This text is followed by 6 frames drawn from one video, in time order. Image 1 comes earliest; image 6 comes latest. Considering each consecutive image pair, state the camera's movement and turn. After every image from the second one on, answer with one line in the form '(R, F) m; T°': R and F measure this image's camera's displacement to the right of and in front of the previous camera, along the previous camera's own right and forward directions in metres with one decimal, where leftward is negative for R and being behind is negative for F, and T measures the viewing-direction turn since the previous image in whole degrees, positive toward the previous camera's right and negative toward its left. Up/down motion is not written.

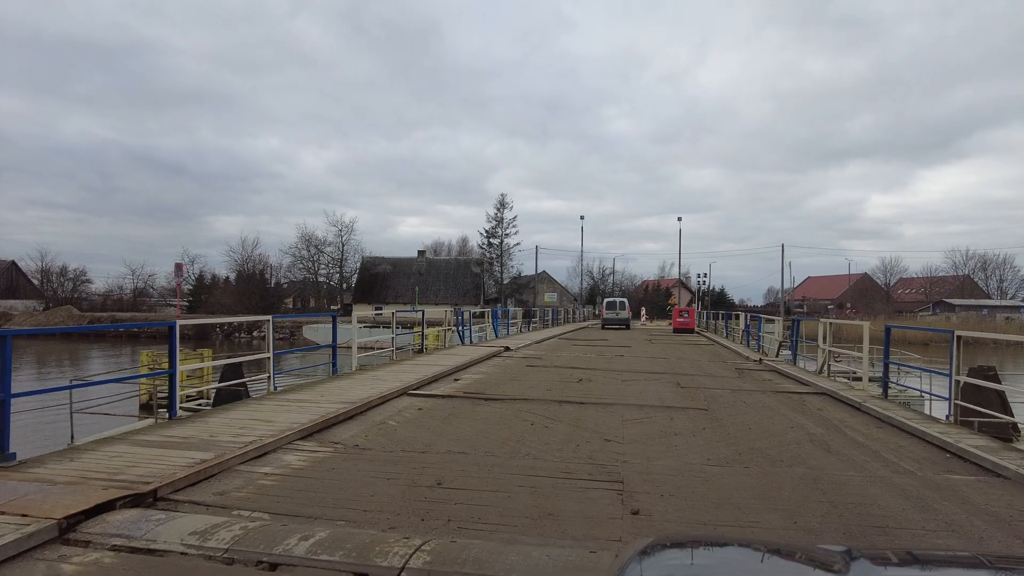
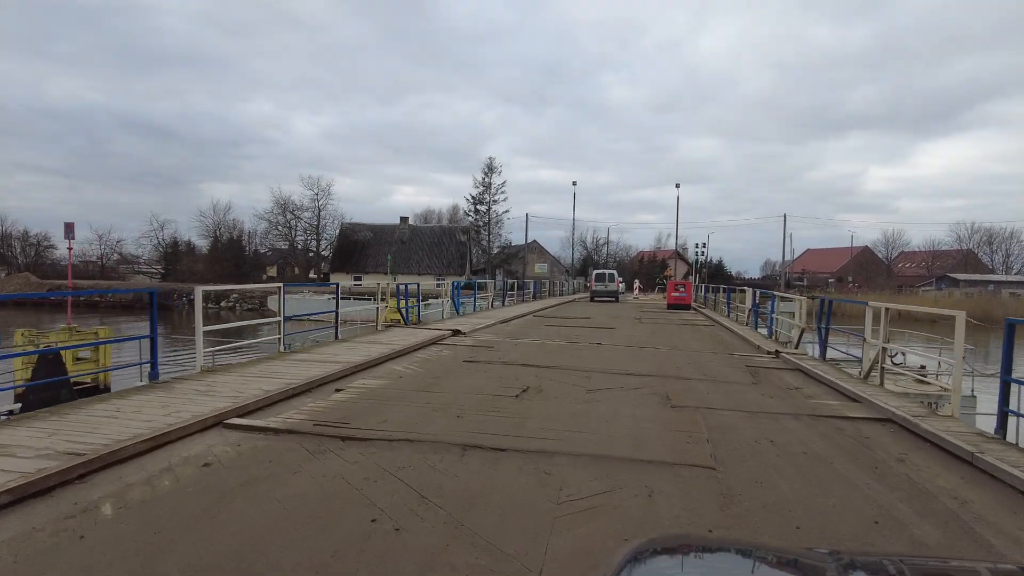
(+1.0, +3.5) m; 0°
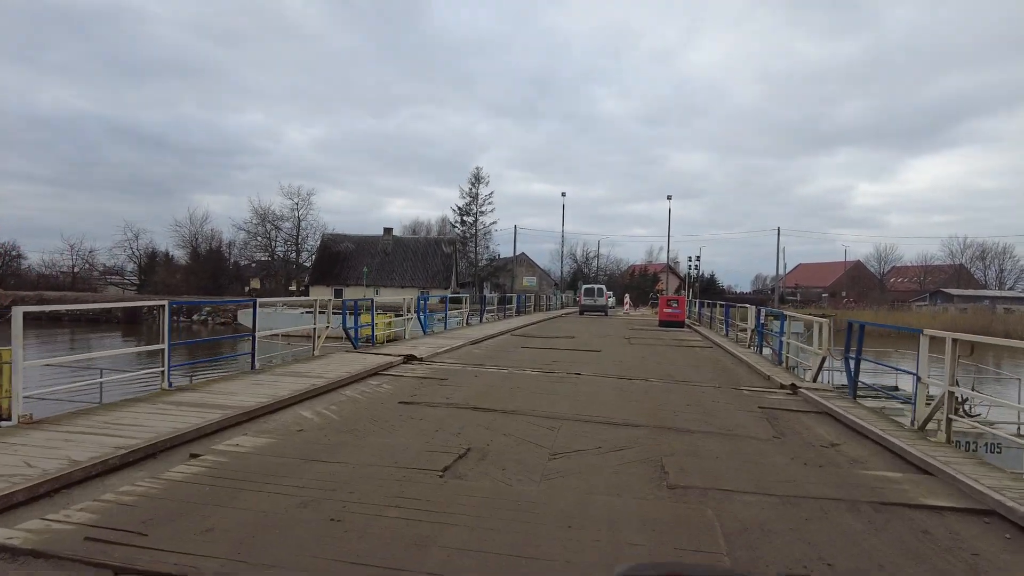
(+0.5, +2.1) m; +1°
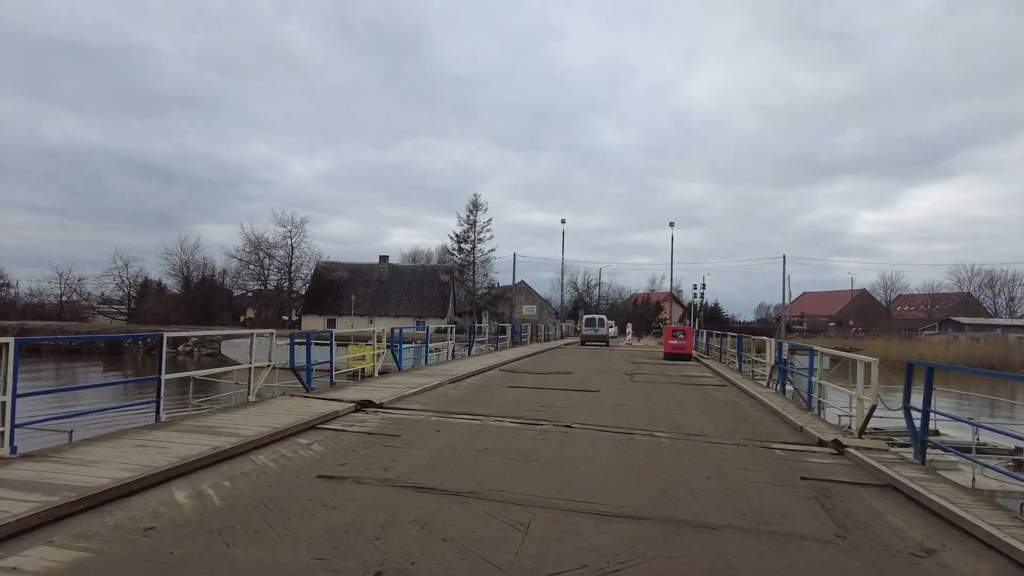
(+0.4, +1.9) m; 0°
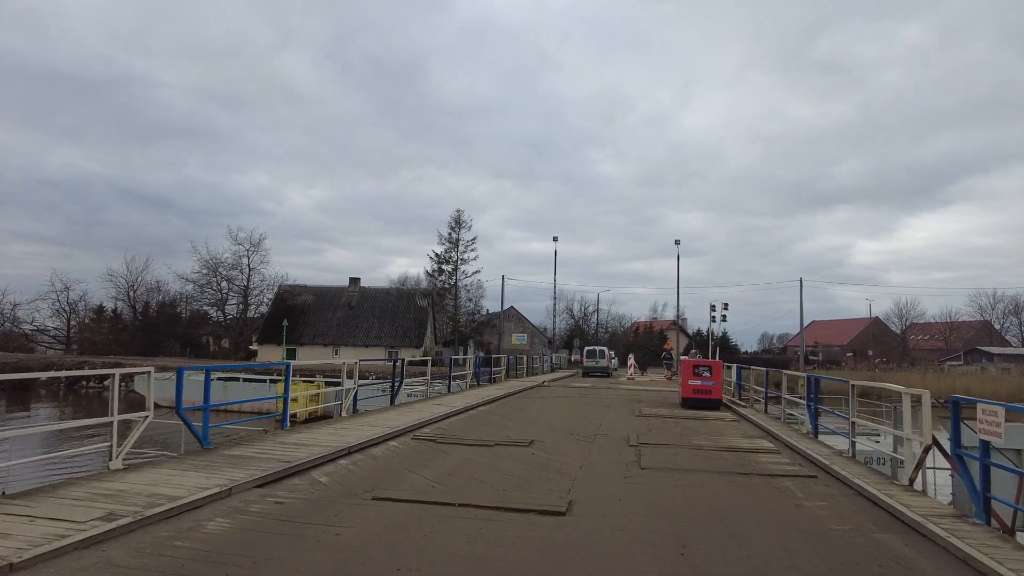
(+1.3, +6.9) m; 0°
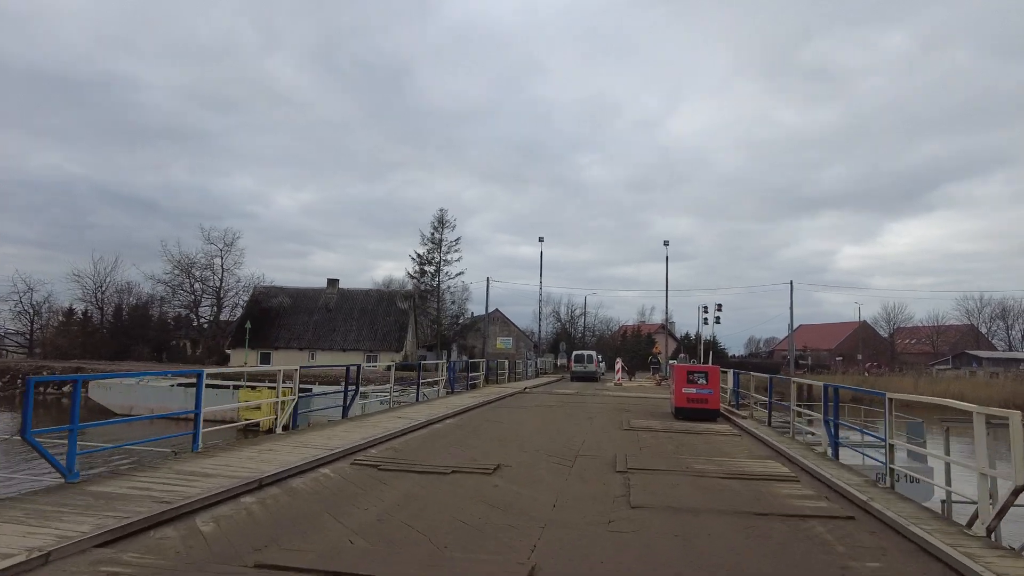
(+0.4, +1.8) m; +1°
